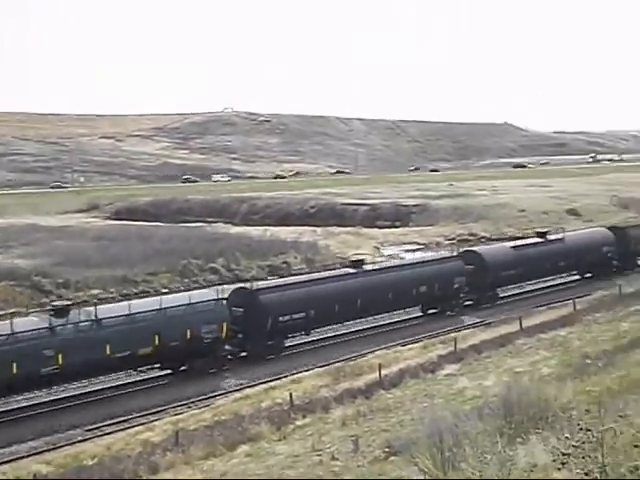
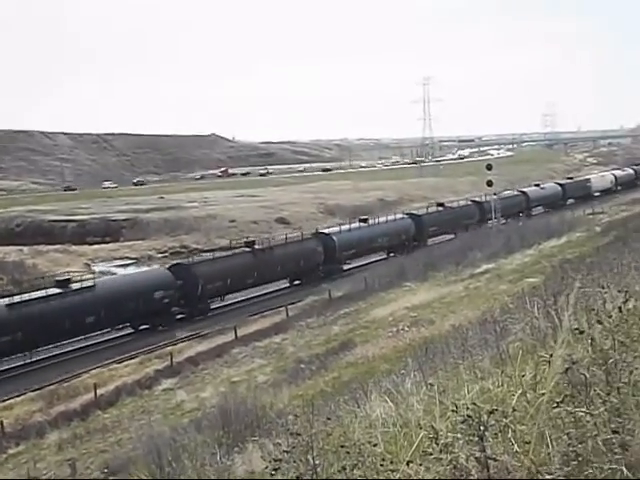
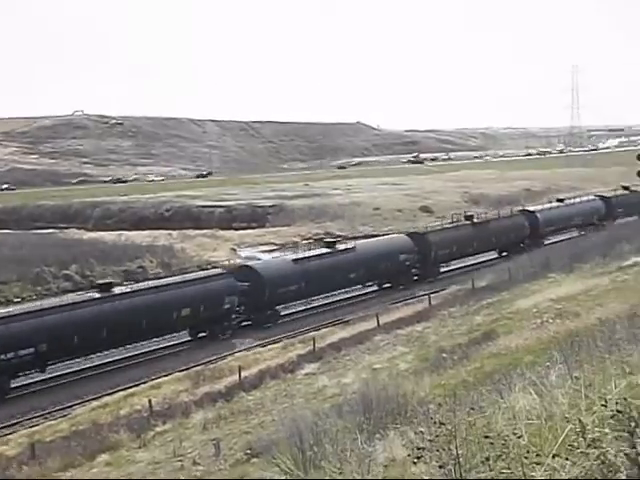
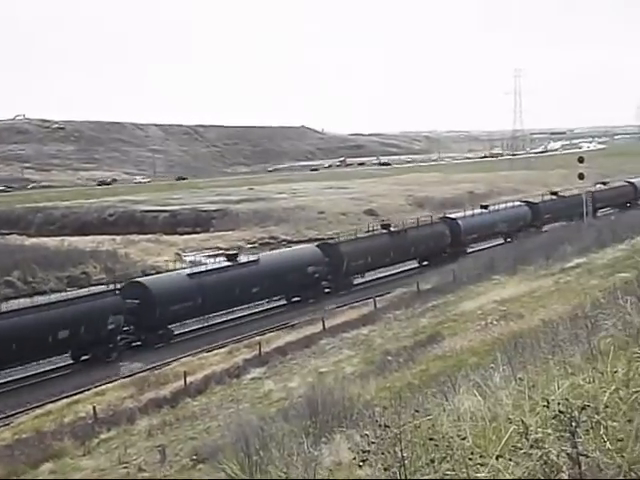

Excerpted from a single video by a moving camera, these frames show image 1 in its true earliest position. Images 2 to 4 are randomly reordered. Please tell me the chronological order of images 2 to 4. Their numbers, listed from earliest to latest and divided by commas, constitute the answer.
3, 4, 2
